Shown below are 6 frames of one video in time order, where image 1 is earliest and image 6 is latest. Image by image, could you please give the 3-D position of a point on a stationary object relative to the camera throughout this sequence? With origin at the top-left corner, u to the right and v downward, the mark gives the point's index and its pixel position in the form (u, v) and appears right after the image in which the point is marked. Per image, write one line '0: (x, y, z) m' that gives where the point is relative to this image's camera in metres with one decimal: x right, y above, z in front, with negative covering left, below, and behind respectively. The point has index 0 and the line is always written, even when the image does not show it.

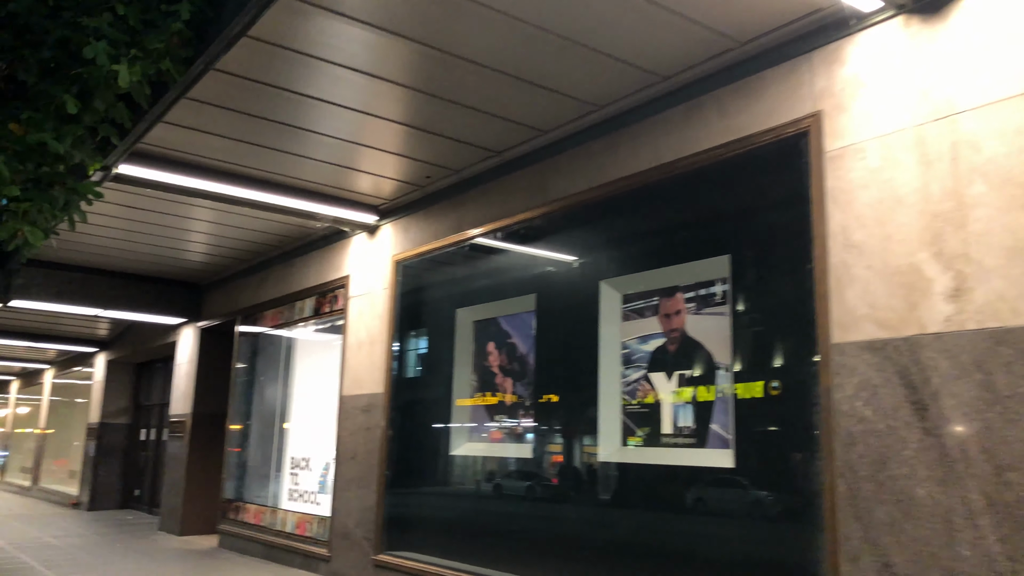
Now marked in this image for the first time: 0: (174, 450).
0: (-5.0, -2.4, +12.8) m
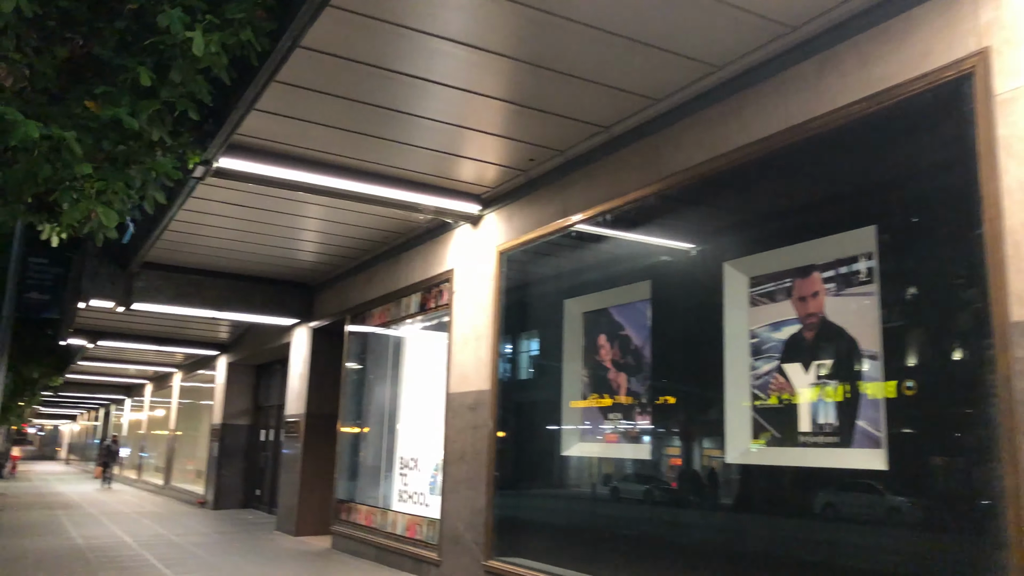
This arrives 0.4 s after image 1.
0: (-3.3, -2.4, +12.9) m
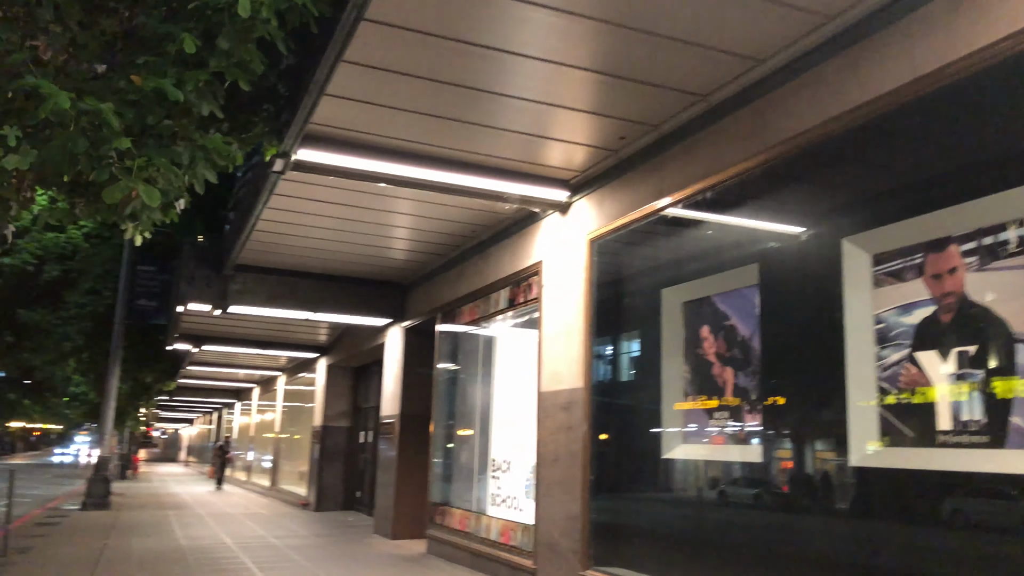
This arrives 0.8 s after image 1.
0: (-1.9, -2.4, +12.8) m
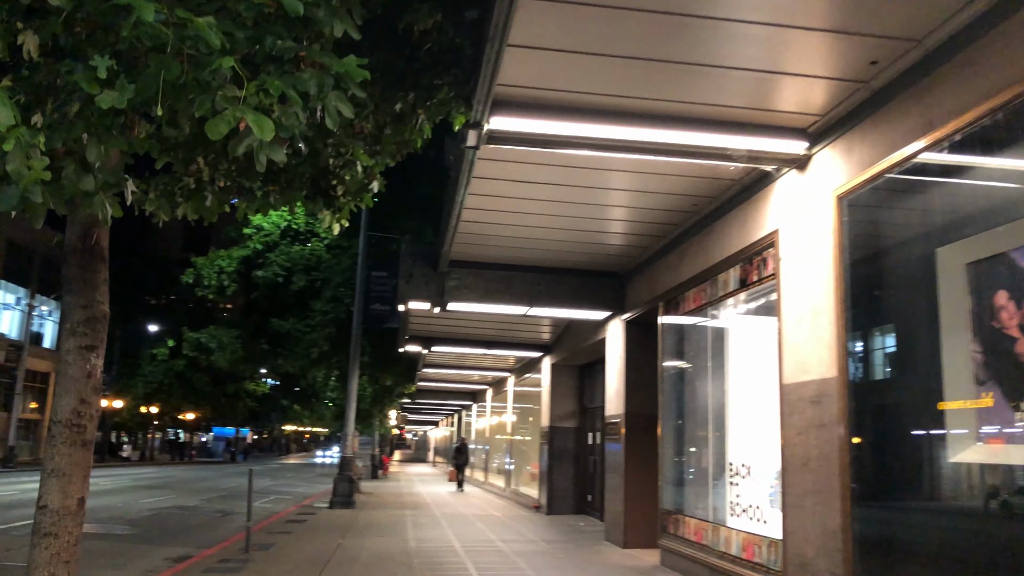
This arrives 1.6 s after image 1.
0: (+1.4, -2.3, +11.9) m
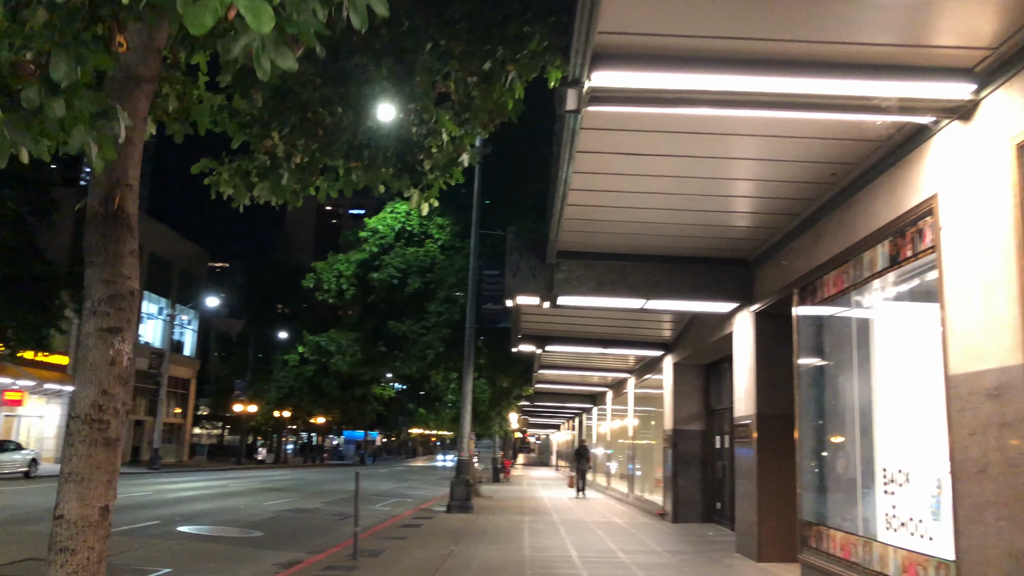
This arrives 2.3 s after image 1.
0: (+2.9, -2.2, +10.9) m
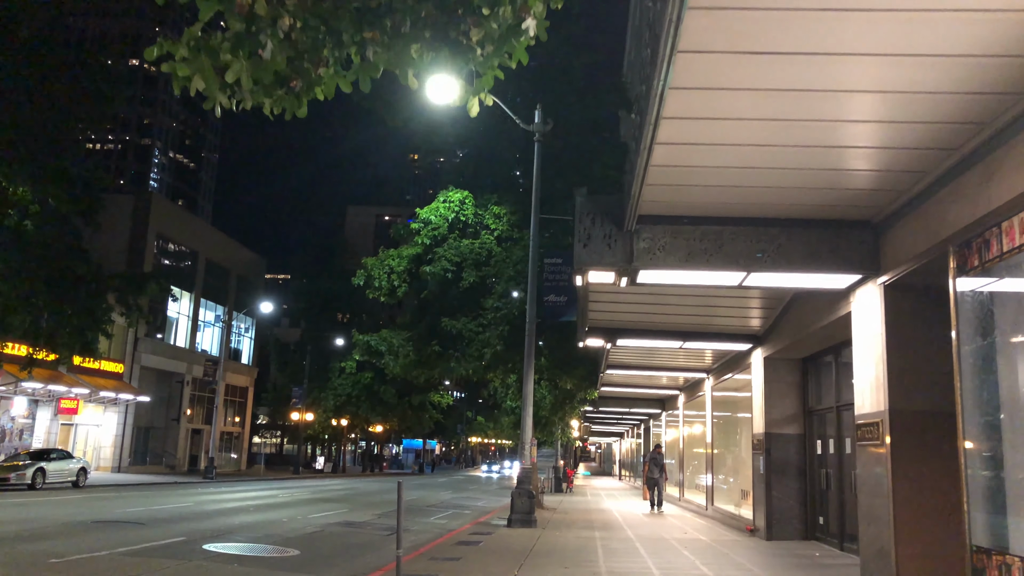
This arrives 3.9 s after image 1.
0: (+3.7, -1.8, +8.9) m
